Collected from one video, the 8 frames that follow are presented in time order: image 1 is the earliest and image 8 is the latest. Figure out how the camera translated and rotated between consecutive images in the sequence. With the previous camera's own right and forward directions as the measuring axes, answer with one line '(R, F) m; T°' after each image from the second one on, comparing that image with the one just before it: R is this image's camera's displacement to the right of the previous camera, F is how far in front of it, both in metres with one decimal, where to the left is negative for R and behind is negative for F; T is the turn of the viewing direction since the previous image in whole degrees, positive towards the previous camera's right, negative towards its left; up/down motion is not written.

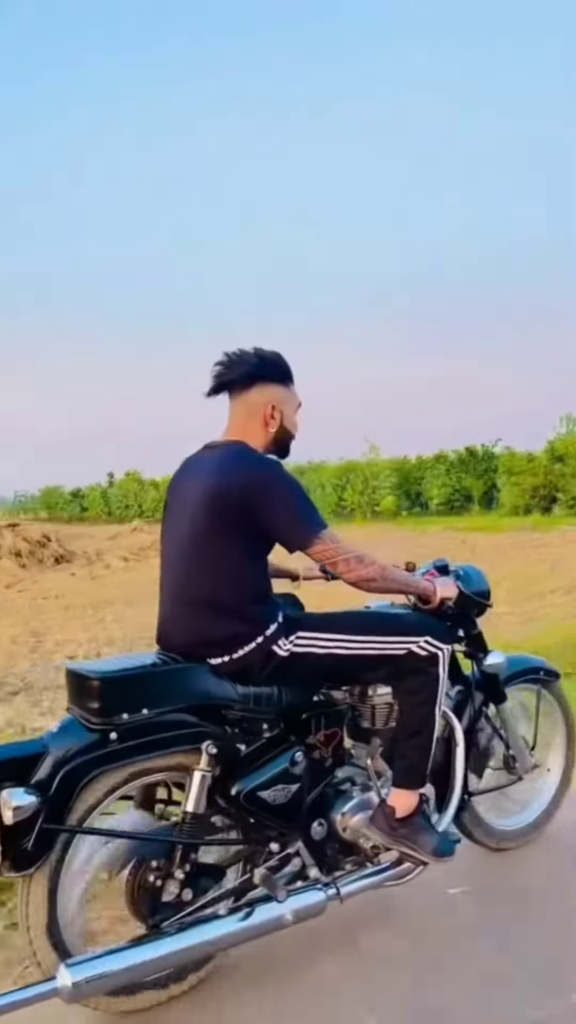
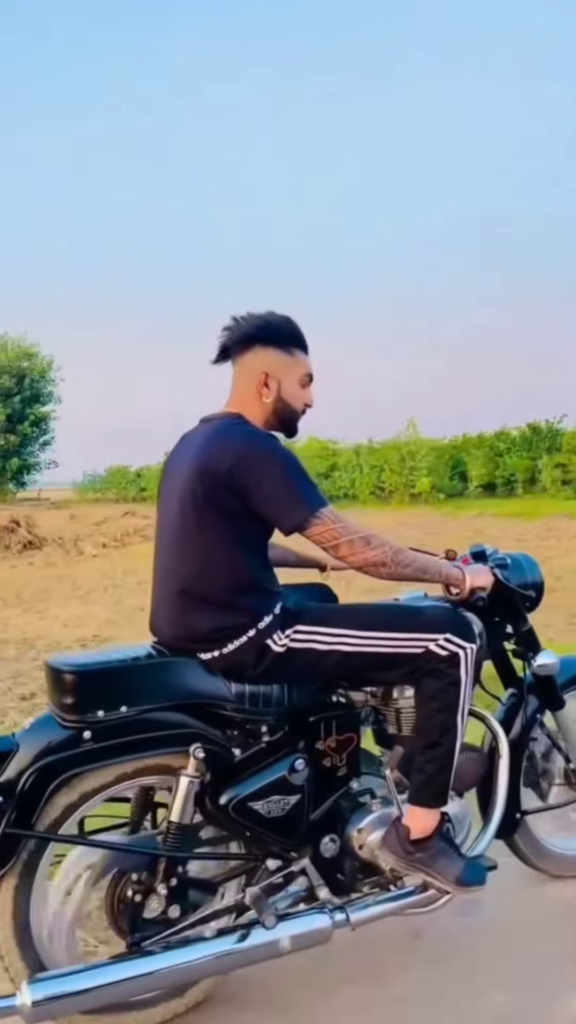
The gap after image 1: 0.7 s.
(+0.4, +0.4) m; -9°
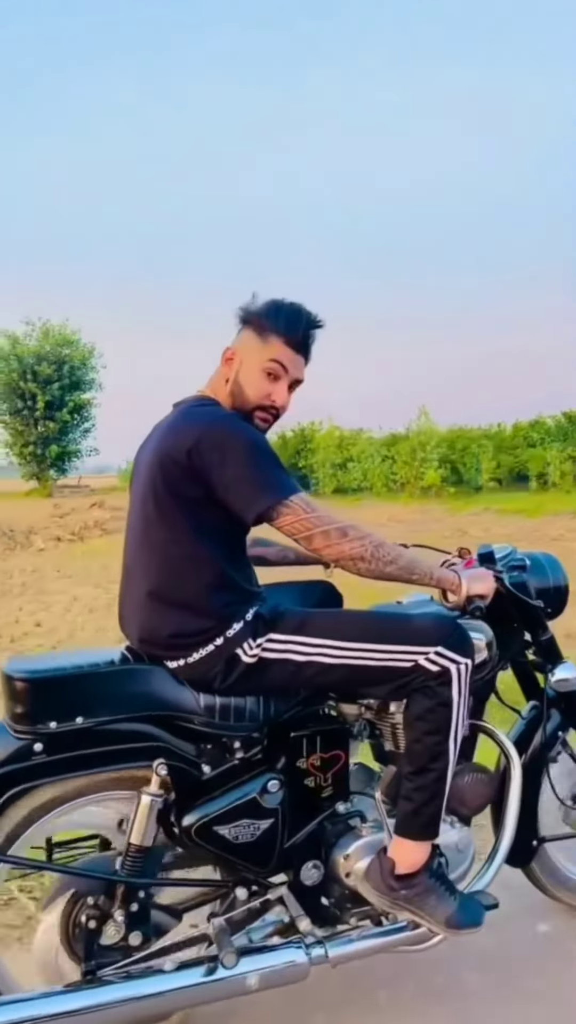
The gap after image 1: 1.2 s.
(+0.3, +0.3) m; -6°
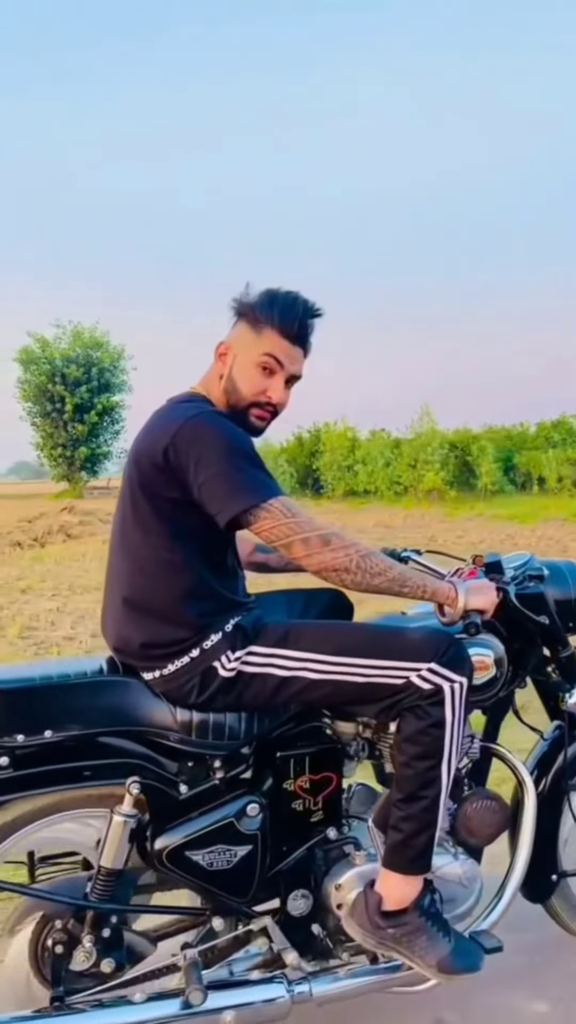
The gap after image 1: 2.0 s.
(+0.3, +0.2) m; -5°
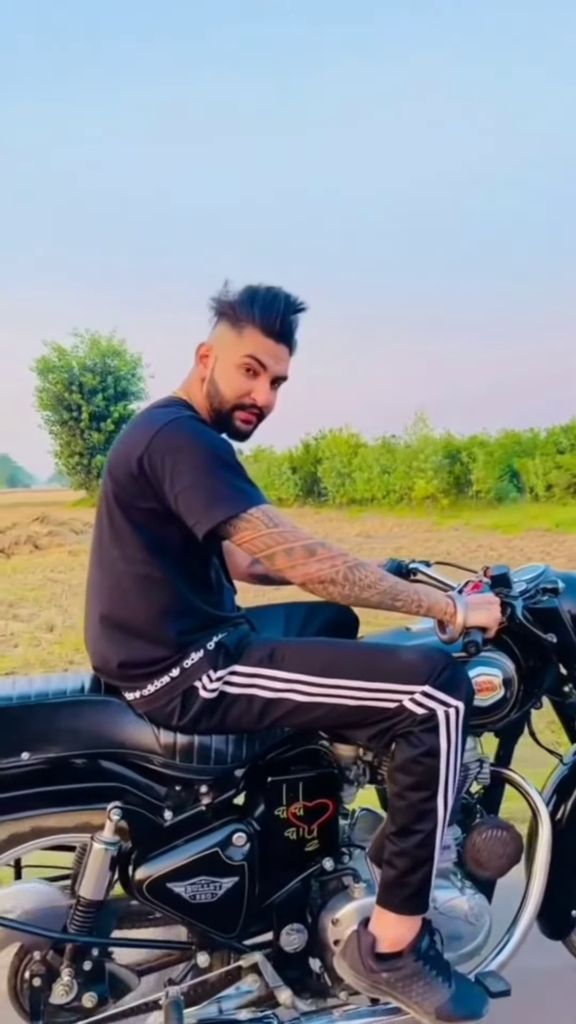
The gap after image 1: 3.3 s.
(+0.2, +0.2) m; -4°
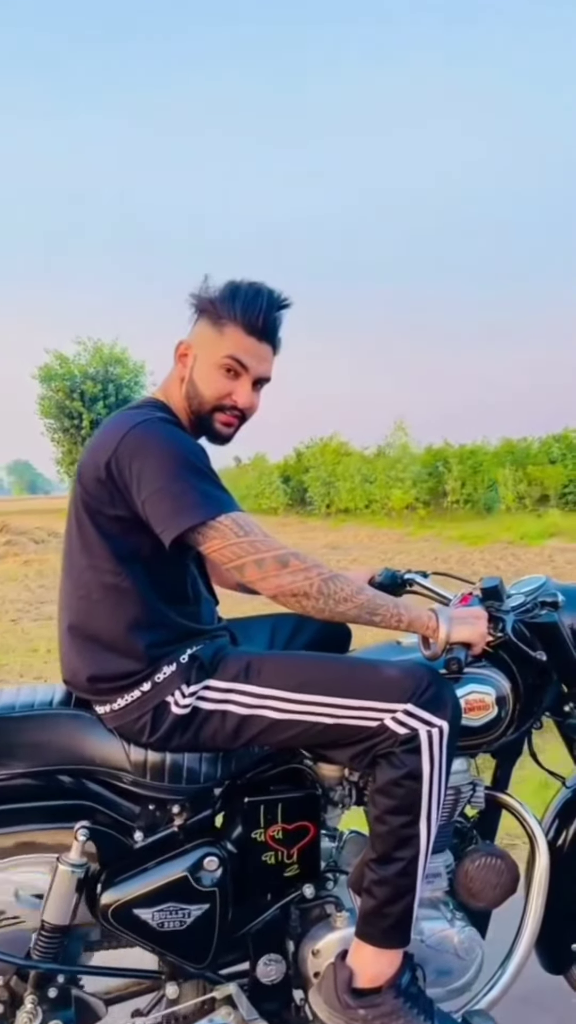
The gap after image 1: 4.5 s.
(+0.1, +0.1) m; -2°
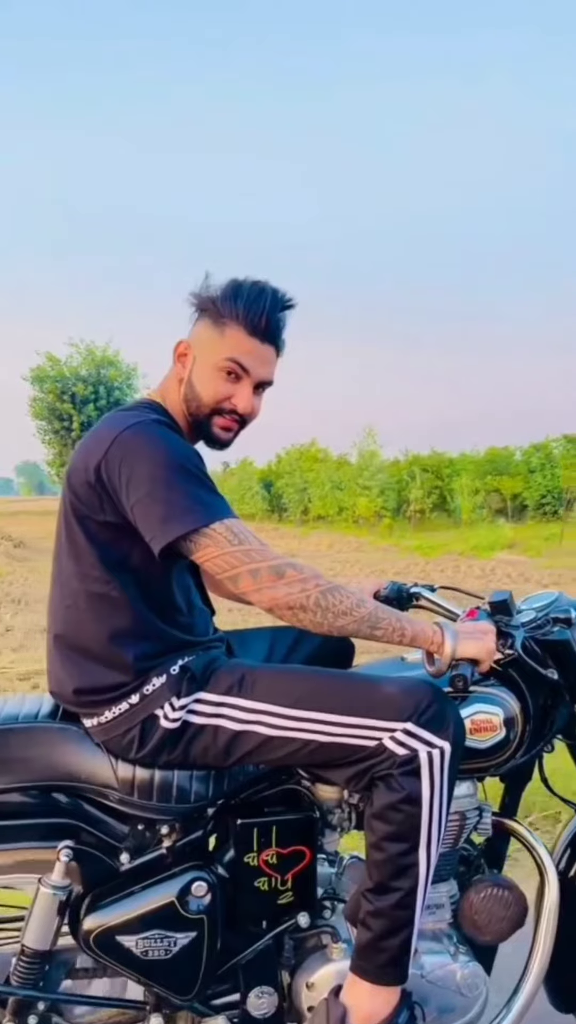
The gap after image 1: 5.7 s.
(+0.1, +0.1) m; -1°
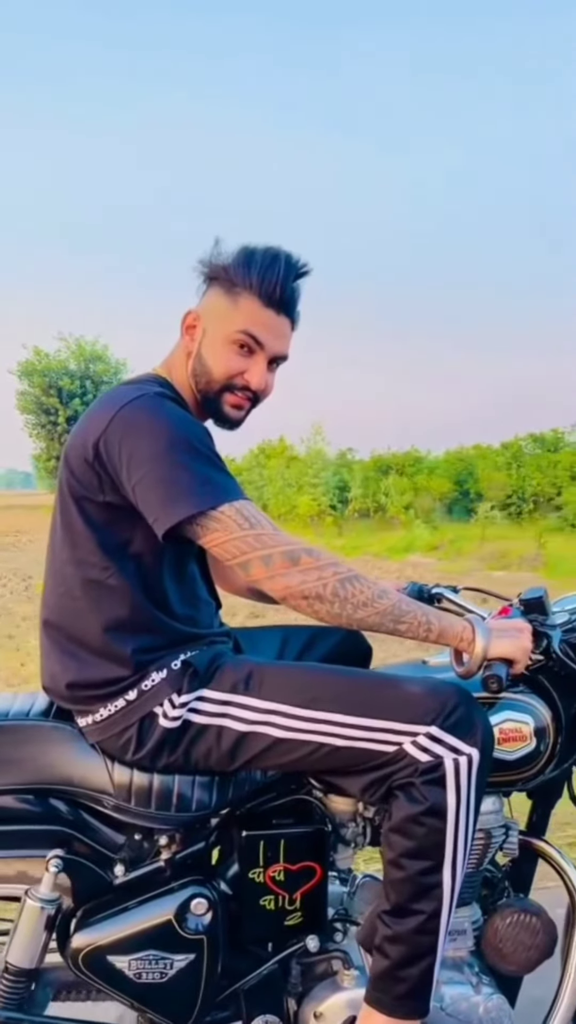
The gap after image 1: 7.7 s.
(0.0, +0.2) m; -1°
